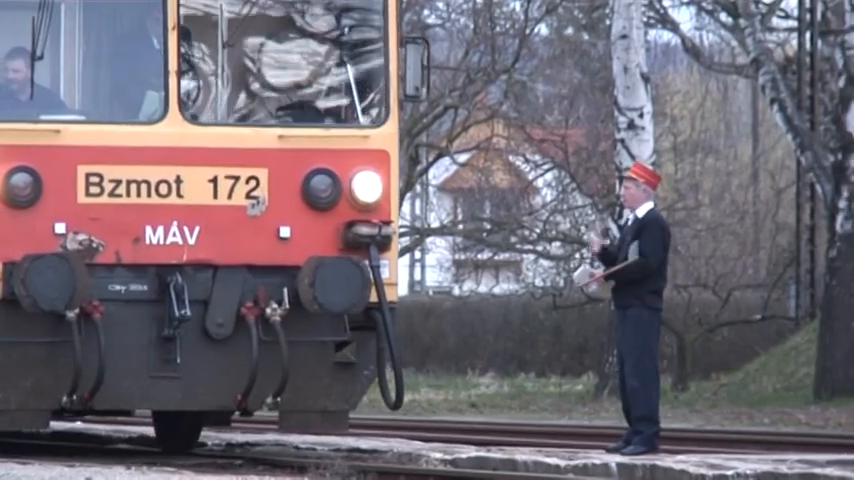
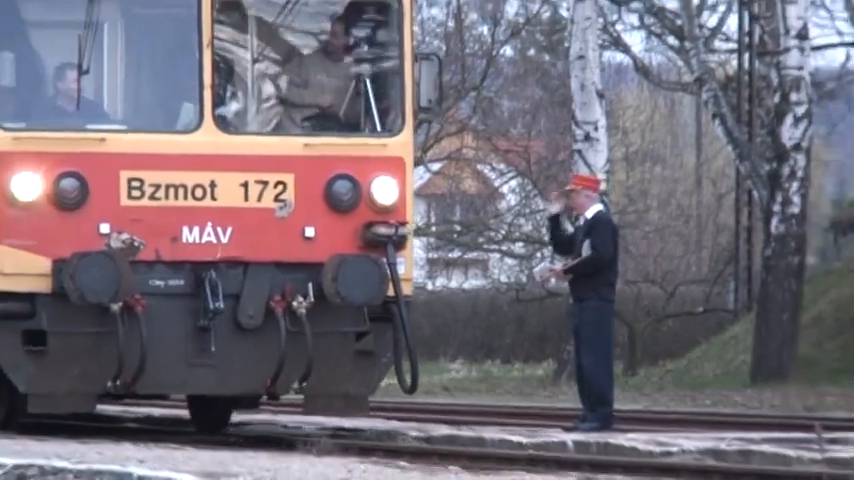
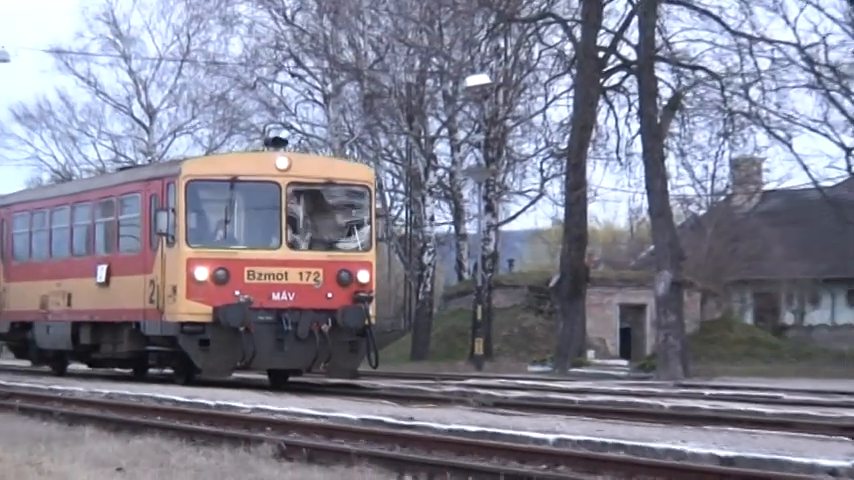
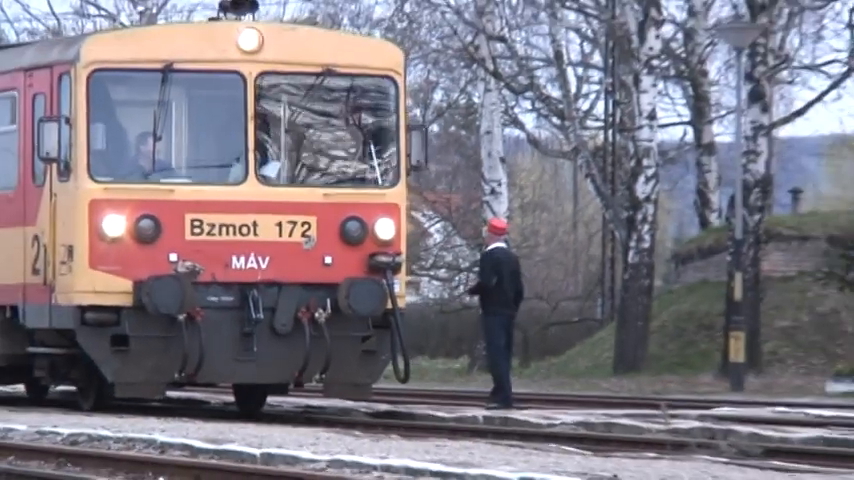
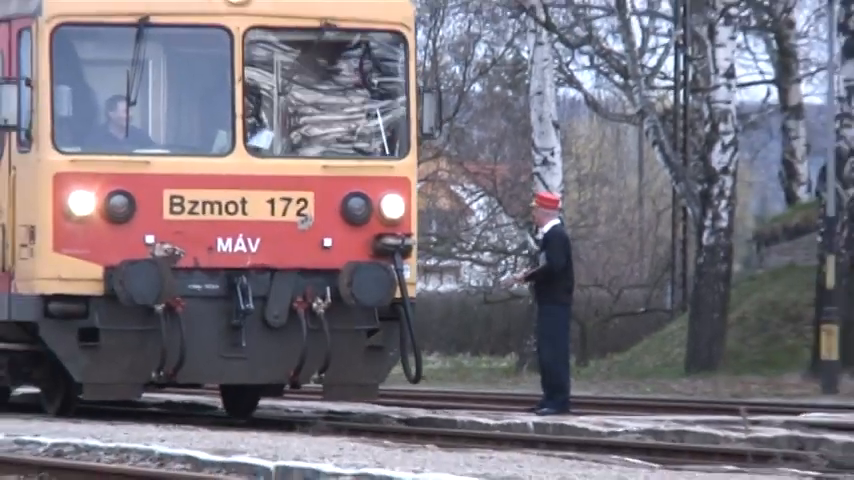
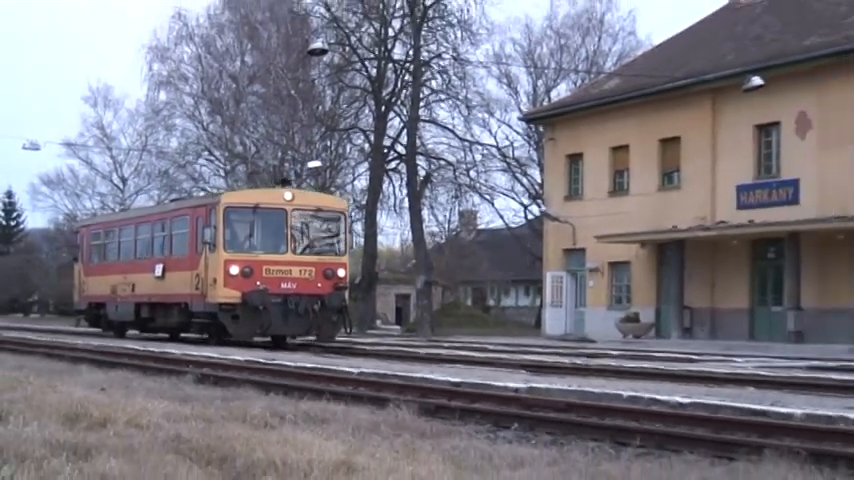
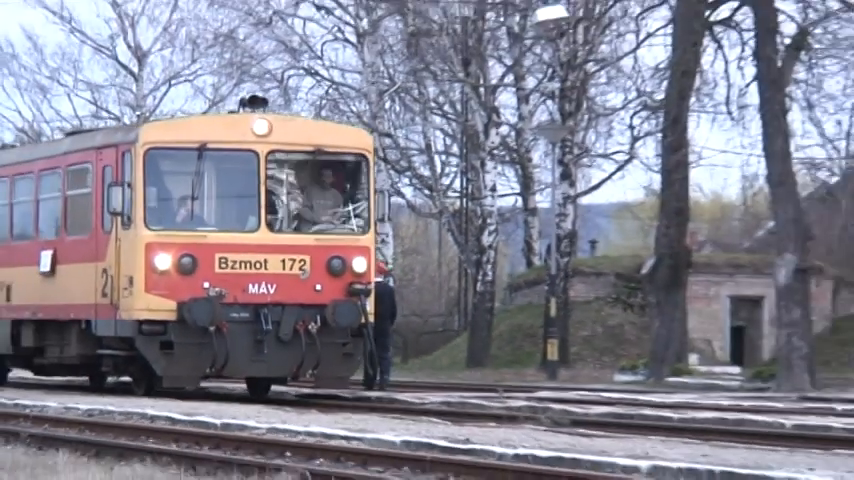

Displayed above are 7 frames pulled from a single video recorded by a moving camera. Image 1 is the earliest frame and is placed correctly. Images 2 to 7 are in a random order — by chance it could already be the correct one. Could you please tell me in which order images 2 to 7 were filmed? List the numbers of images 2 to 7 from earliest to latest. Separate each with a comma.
2, 5, 4, 7, 3, 6
